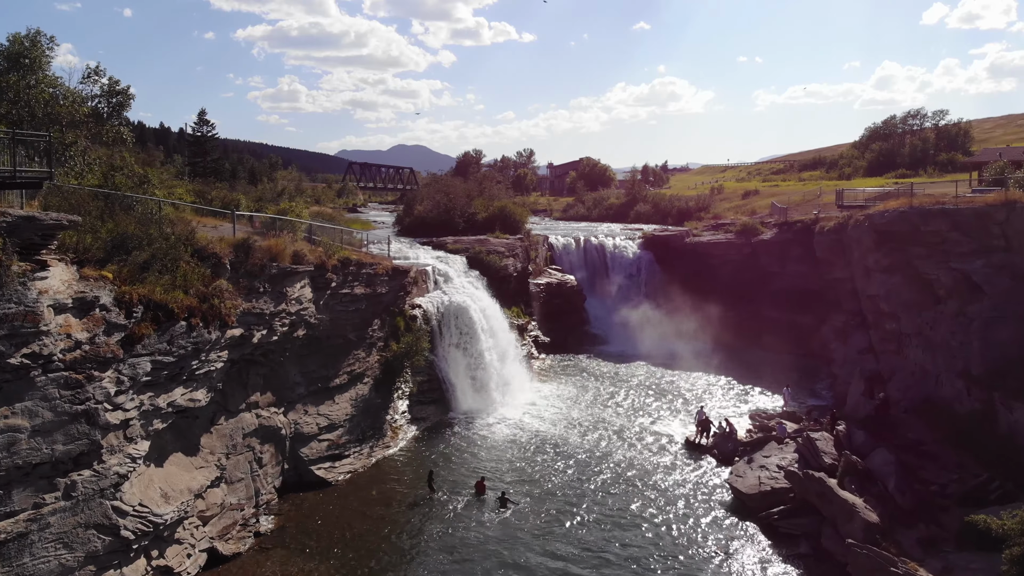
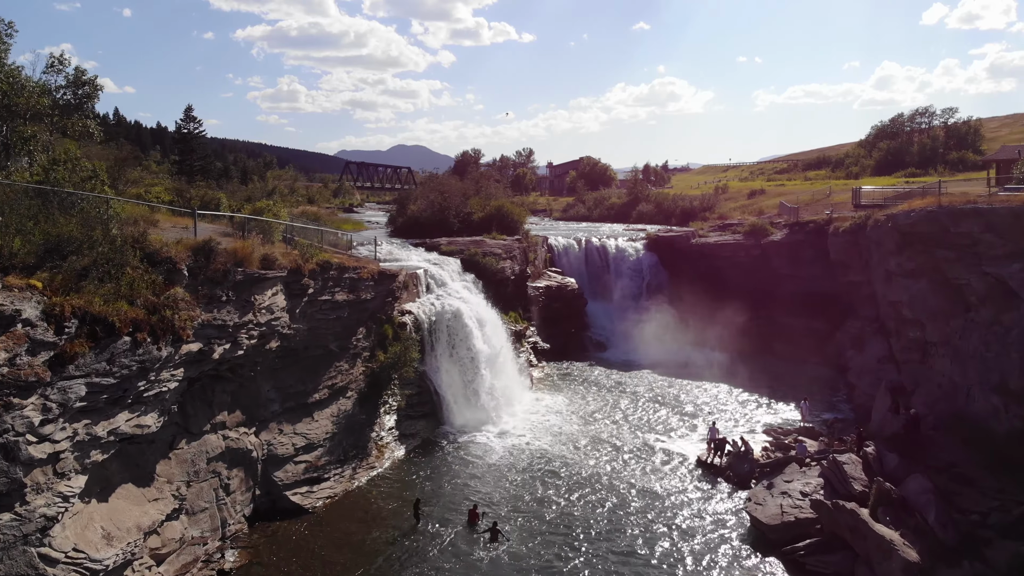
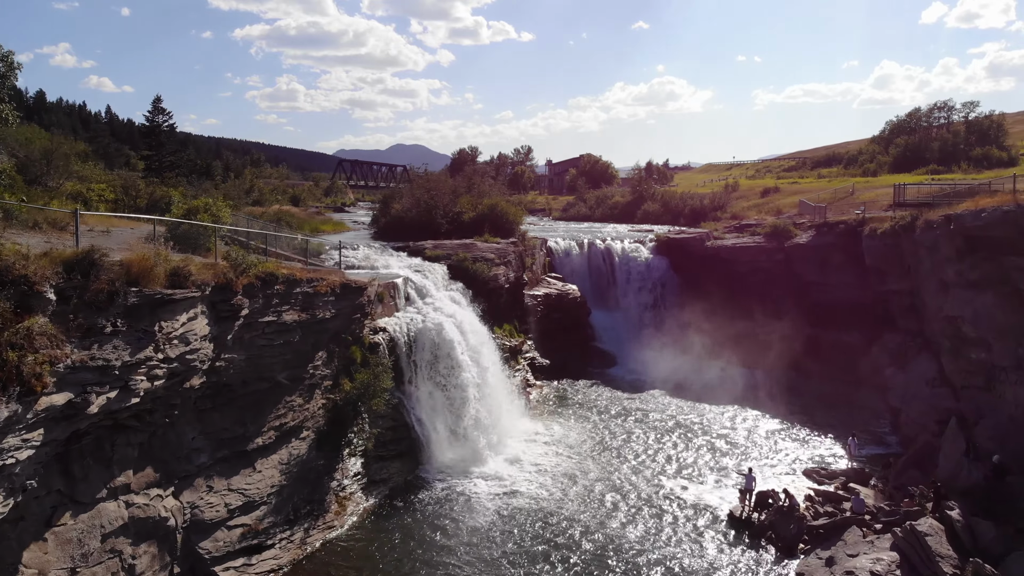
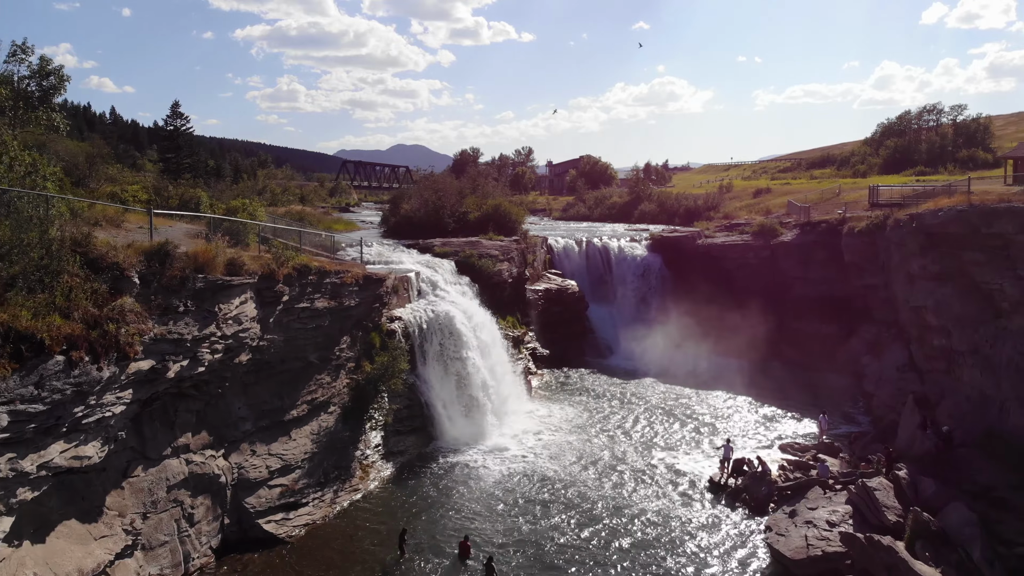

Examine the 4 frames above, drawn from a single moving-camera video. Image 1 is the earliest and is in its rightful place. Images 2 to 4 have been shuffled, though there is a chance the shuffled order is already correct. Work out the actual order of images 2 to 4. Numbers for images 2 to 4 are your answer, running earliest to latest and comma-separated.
2, 4, 3
